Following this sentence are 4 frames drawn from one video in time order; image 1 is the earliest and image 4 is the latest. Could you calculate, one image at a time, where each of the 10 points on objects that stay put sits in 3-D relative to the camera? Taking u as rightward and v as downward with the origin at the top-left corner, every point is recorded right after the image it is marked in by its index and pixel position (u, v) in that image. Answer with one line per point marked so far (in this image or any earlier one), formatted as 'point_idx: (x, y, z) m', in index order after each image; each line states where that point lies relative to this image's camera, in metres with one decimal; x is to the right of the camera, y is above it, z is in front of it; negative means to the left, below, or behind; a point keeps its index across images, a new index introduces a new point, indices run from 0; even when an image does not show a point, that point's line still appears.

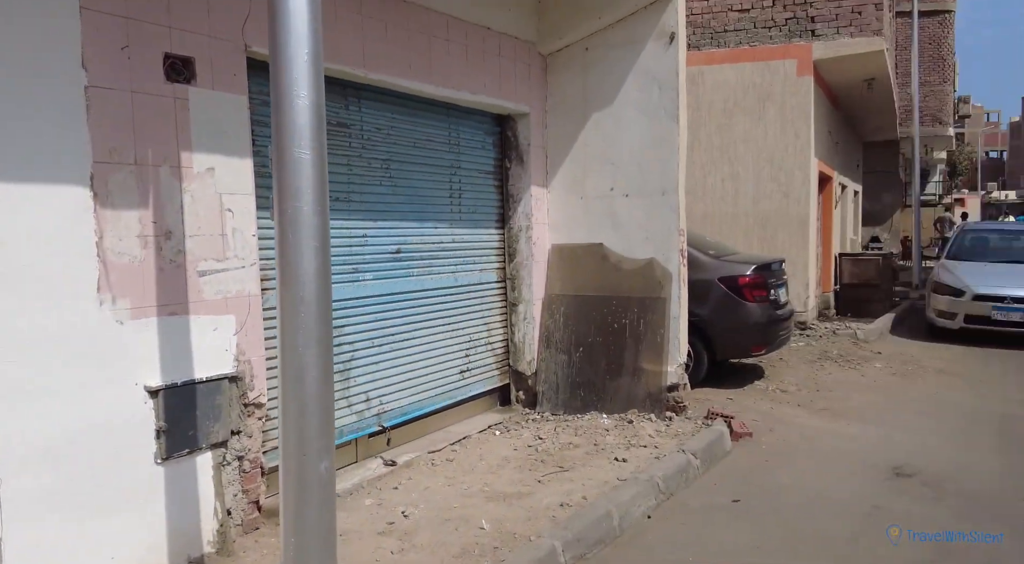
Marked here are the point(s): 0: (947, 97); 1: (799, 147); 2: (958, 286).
0: (+12.9, +6.5, +20.0) m
1: (+3.6, +1.9, +8.0) m
2: (+5.6, +0.2, +8.2) m
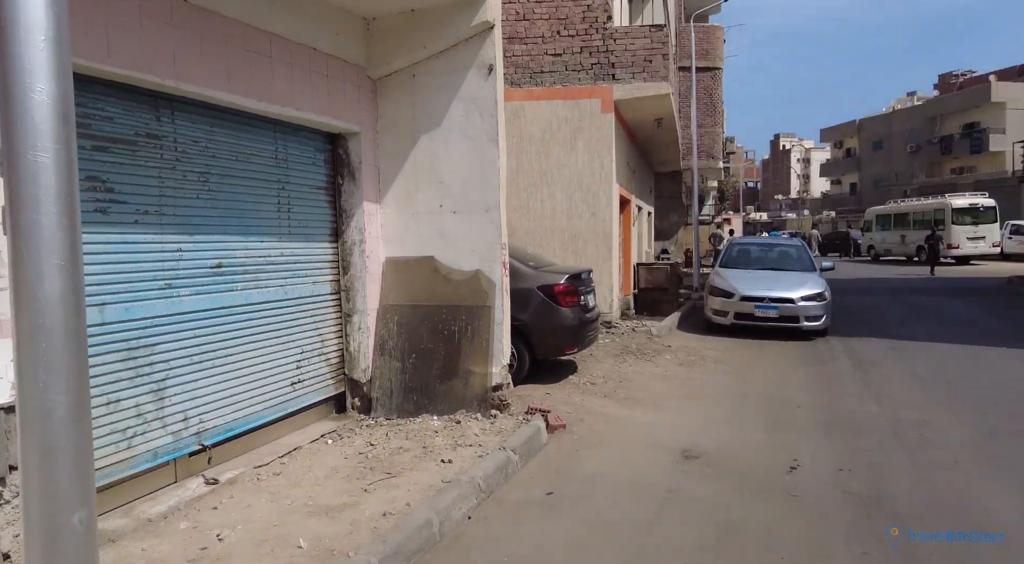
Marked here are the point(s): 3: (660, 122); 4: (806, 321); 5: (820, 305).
0: (+7.4, +5.5, +23.0) m
1: (+1.4, +1.6, +9.0) m
2: (+3.3, 0.0, +9.5) m
3: (+2.6, +2.9, +10.9) m
4: (+4.2, -0.5, +9.1) m
5: (+4.5, -0.2, +9.2) m
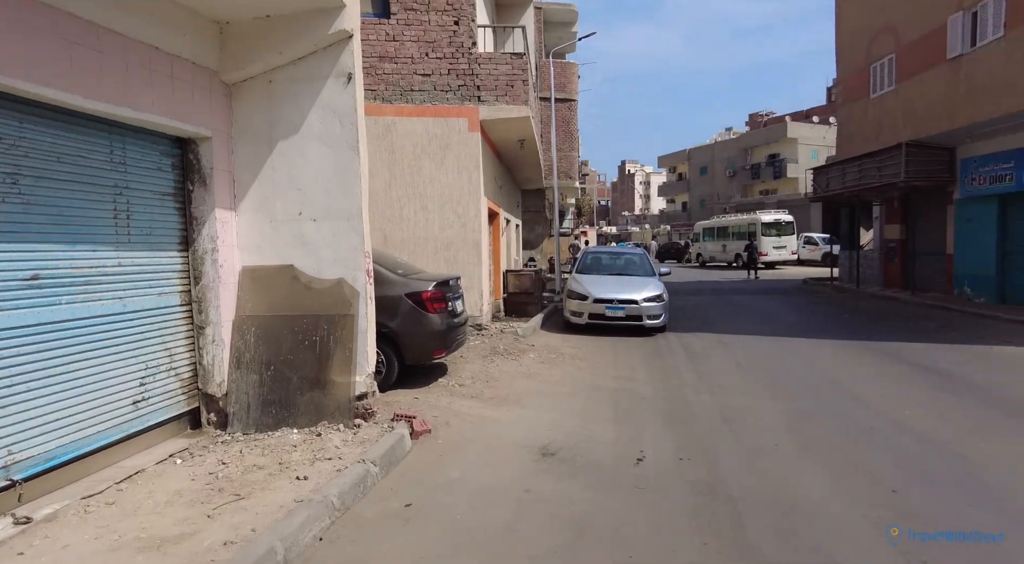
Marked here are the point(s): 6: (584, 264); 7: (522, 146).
0: (+2.5, +4.9, +24.3) m
1: (-0.6, +1.5, +9.2) m
2: (+1.2, -0.2, +10.1) m
3: (+0.2, +2.7, +11.4) m
4: (+2.2, -0.6, +9.8) m
5: (+2.5, -0.4, +10.0) m
6: (+1.5, +0.3, +12.2) m
7: (+0.2, +2.6, +11.6) m
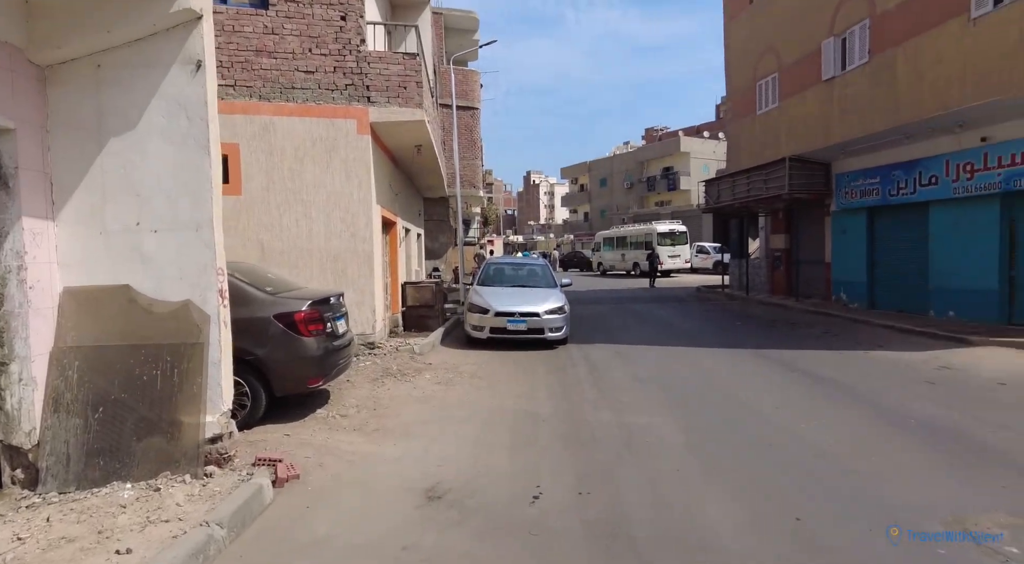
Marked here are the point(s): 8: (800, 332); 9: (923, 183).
0: (-1.4, +4.5, +24.0) m
1: (-2.1, +1.2, +8.6) m
2: (-0.4, -0.4, +9.7) m
3: (-1.7, +2.4, +10.9) m
4: (+0.6, -0.8, +9.6) m
5: (+0.8, -0.6, +9.8) m
6: (-0.5, +0.1, +11.8) m
7: (-1.7, +2.4, +11.1) m
8: (+5.5, -1.0, +11.5) m
9: (+9.0, +2.2, +13.2) m
